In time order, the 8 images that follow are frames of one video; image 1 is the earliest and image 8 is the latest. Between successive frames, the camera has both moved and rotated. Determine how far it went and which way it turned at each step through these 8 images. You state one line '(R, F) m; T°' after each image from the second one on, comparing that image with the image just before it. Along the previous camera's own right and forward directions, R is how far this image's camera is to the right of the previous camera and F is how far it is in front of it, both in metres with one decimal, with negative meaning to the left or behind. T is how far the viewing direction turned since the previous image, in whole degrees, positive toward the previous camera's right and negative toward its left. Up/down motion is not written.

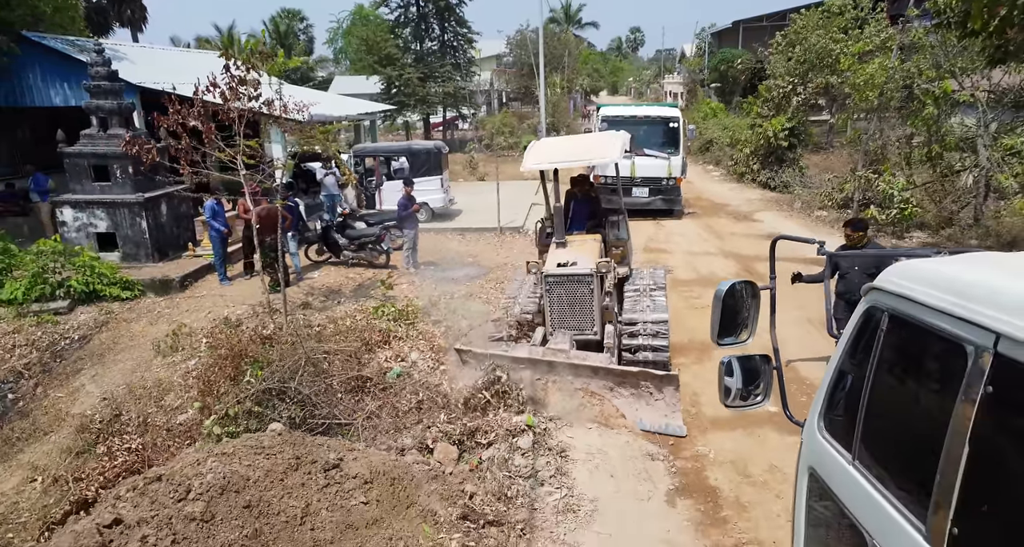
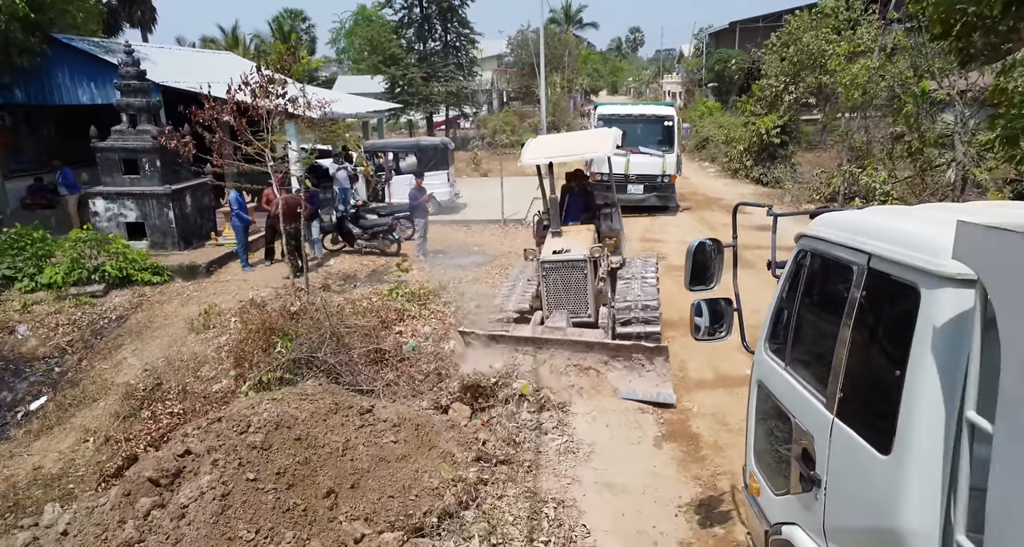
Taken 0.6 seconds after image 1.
(-0.1, -0.6) m; 0°
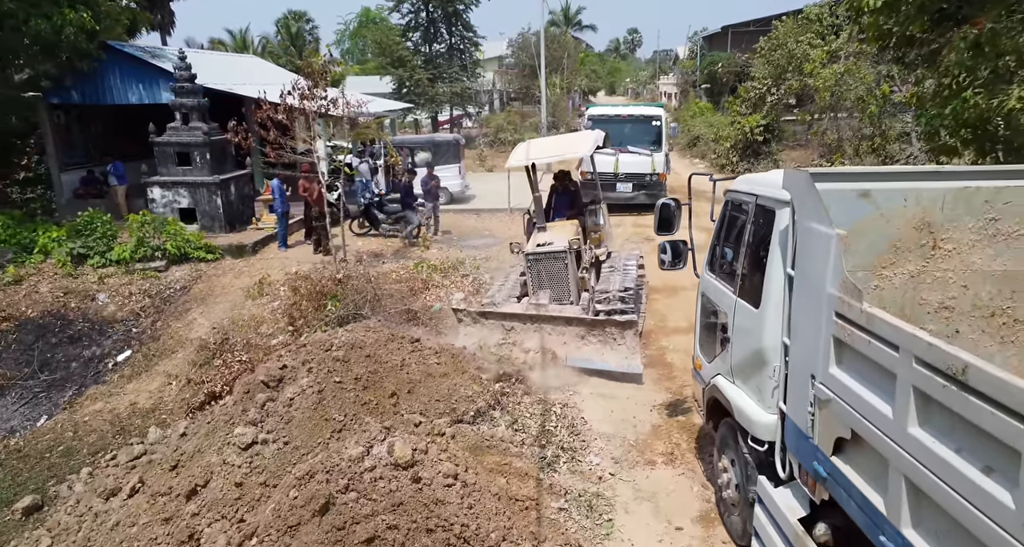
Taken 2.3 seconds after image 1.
(-0.2, -1.3) m; 0°
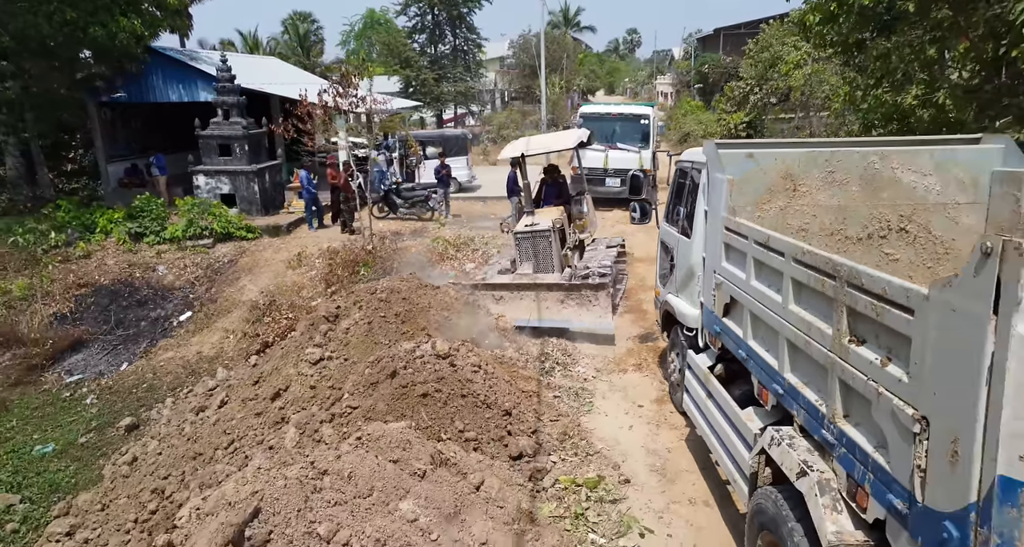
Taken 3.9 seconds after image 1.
(-0.1, -1.4) m; 0°
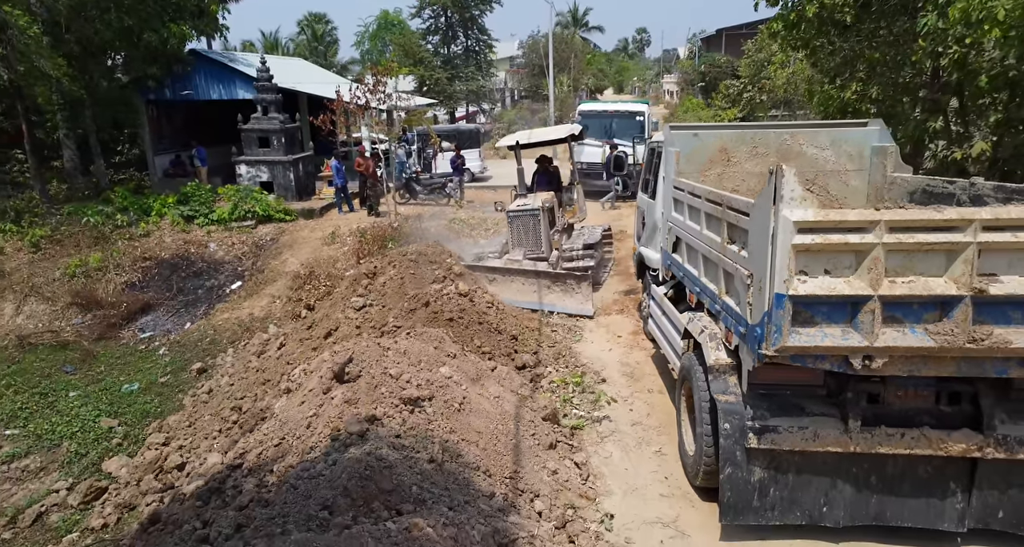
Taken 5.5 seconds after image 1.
(0.0, -1.4) m; -1°
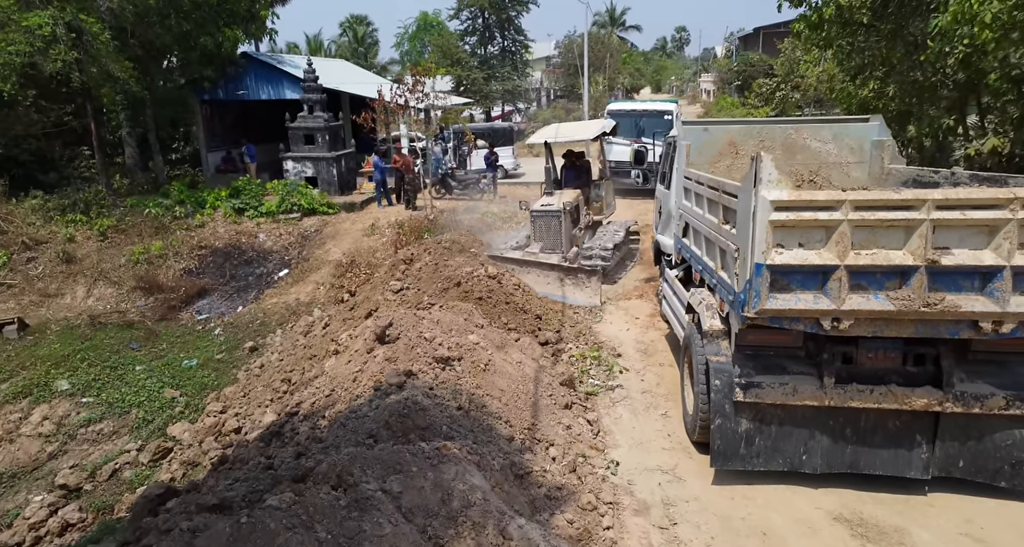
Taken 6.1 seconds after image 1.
(+0.1, -0.5) m; -3°
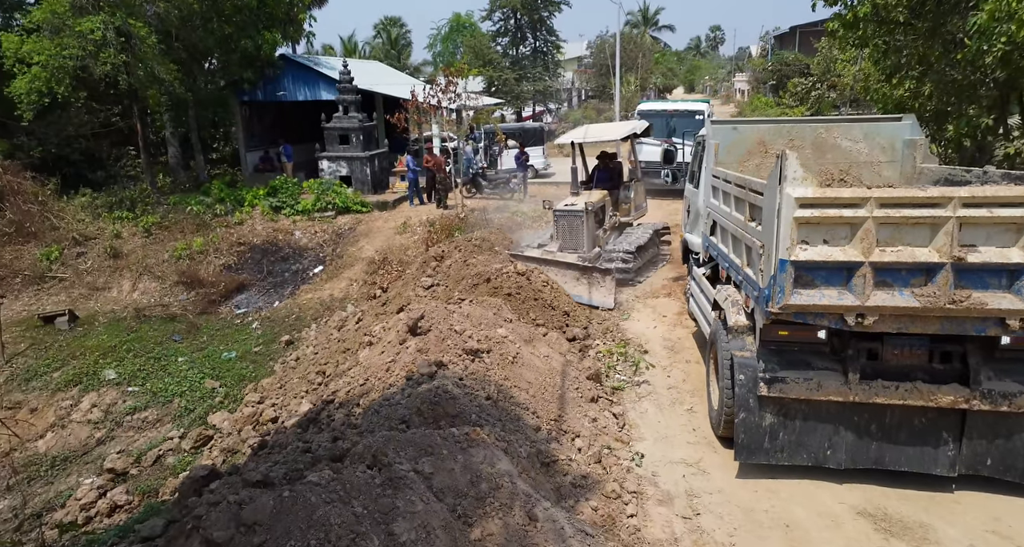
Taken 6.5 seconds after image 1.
(0.0, -0.1) m; -3°
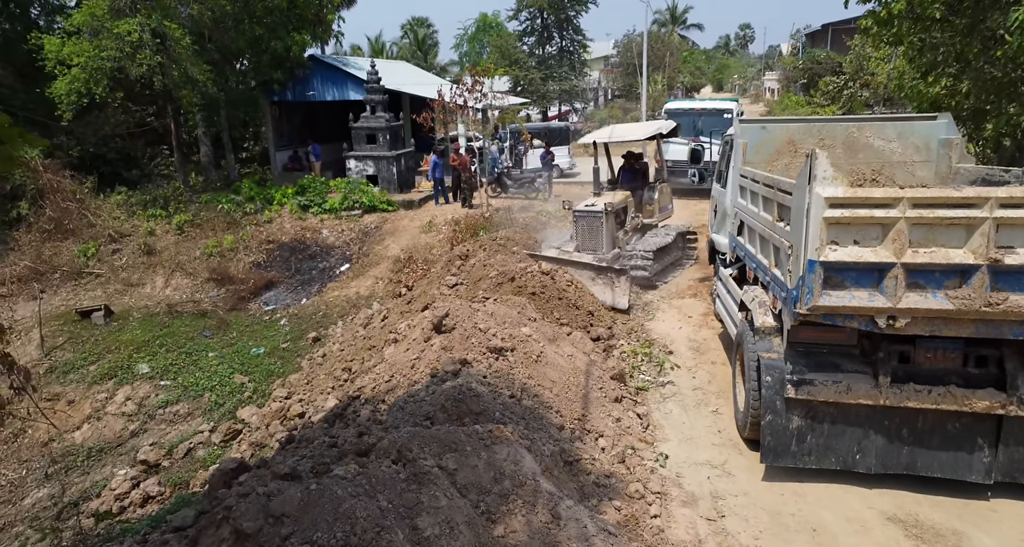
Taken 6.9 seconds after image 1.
(0.0, 0.0) m; -2°
